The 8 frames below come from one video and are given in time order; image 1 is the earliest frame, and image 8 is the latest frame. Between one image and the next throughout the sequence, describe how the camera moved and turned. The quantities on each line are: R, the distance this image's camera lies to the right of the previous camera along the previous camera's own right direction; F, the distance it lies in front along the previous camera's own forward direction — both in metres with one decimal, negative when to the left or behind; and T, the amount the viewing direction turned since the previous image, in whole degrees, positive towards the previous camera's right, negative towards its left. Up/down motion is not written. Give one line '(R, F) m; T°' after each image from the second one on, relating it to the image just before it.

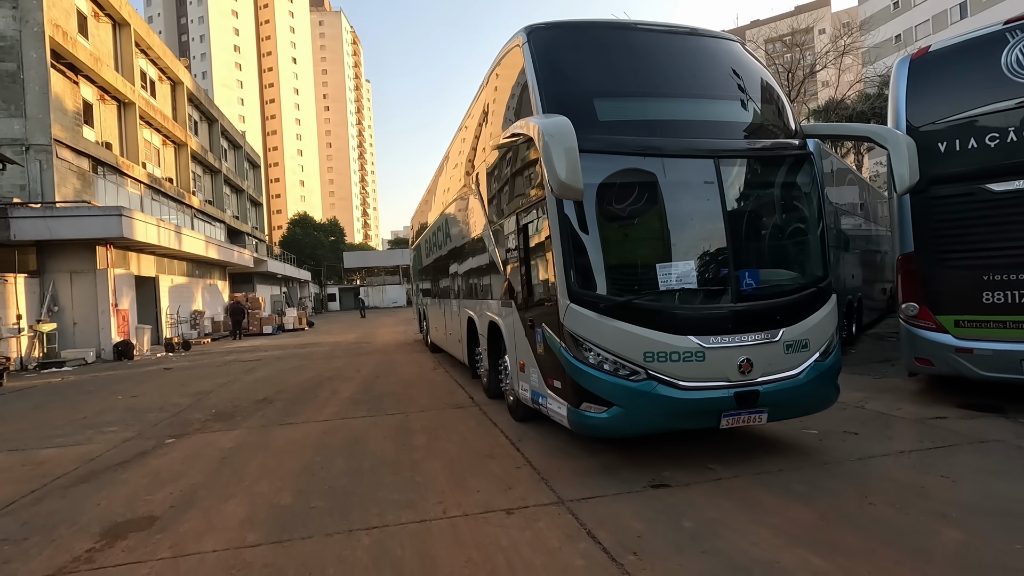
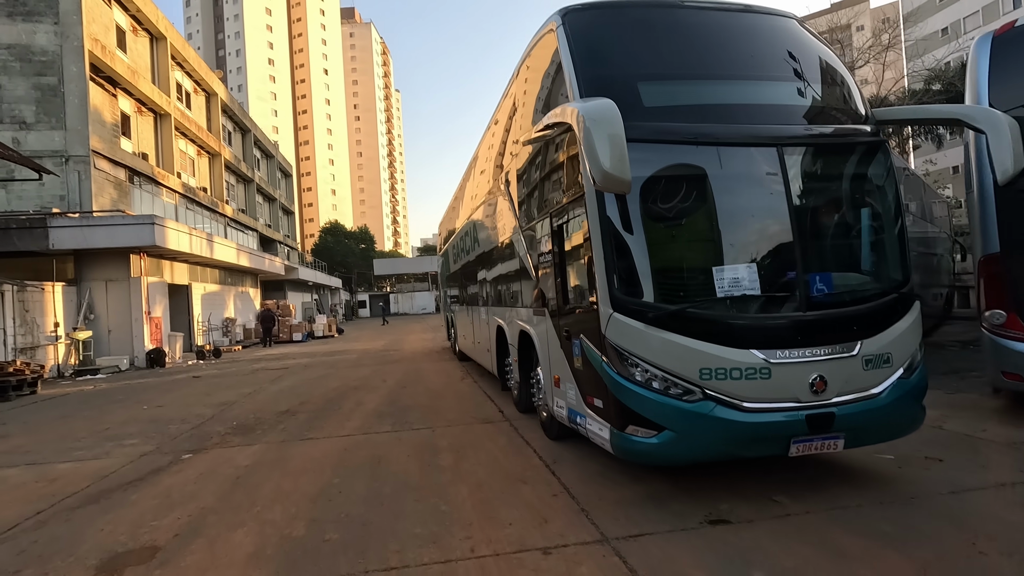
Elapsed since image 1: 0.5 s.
(0.0, +0.5) m; -3°
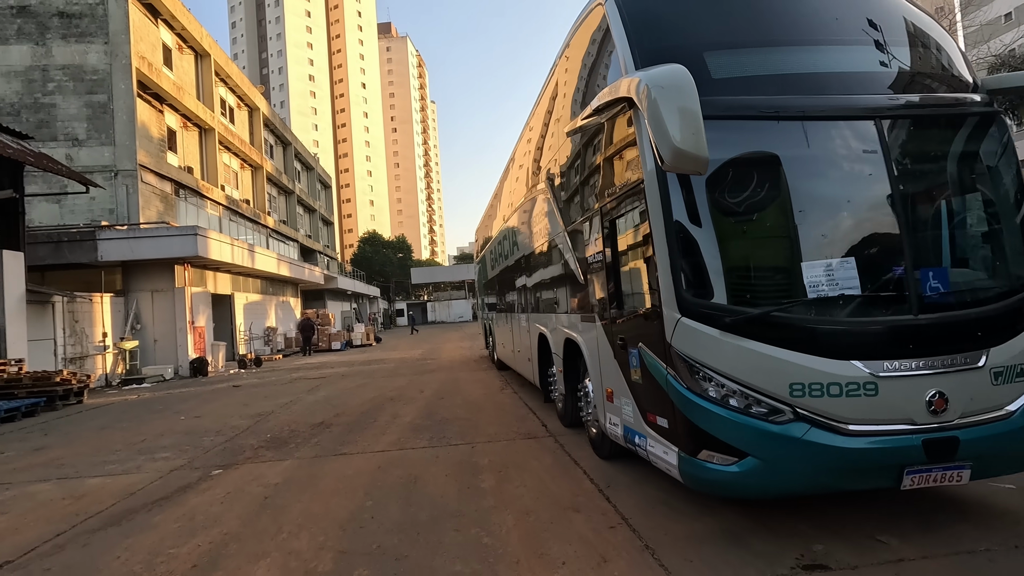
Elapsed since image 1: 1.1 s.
(-0.1, +0.5) m; -4°
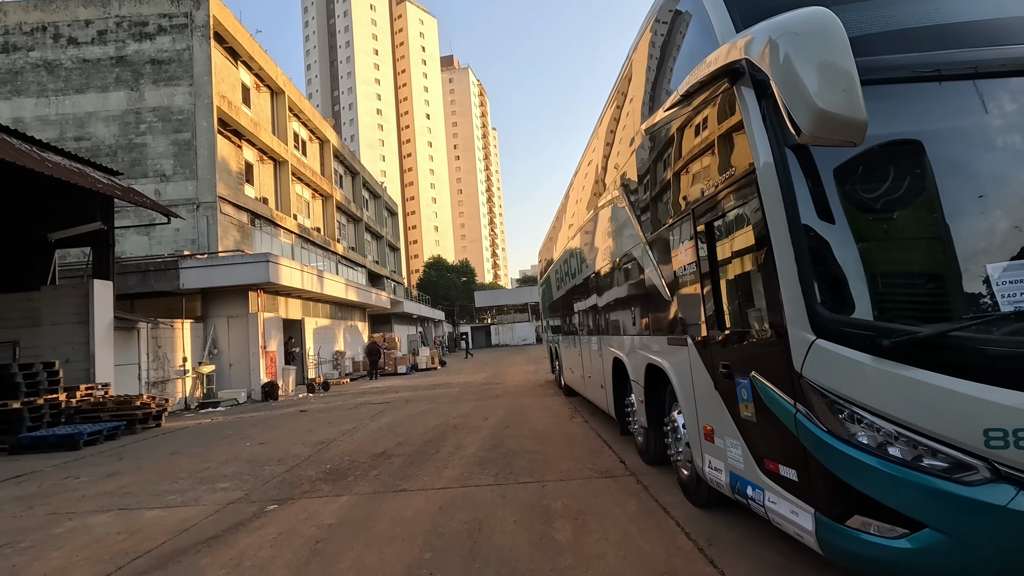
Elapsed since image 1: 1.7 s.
(-0.1, +0.6) m; -7°
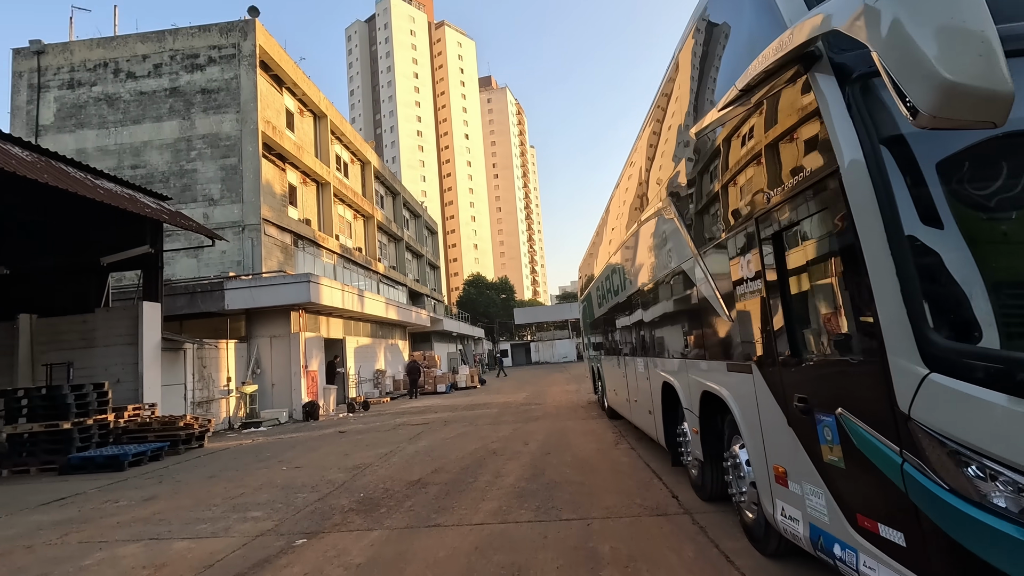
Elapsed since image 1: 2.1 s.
(0.0, +0.4) m; -4°
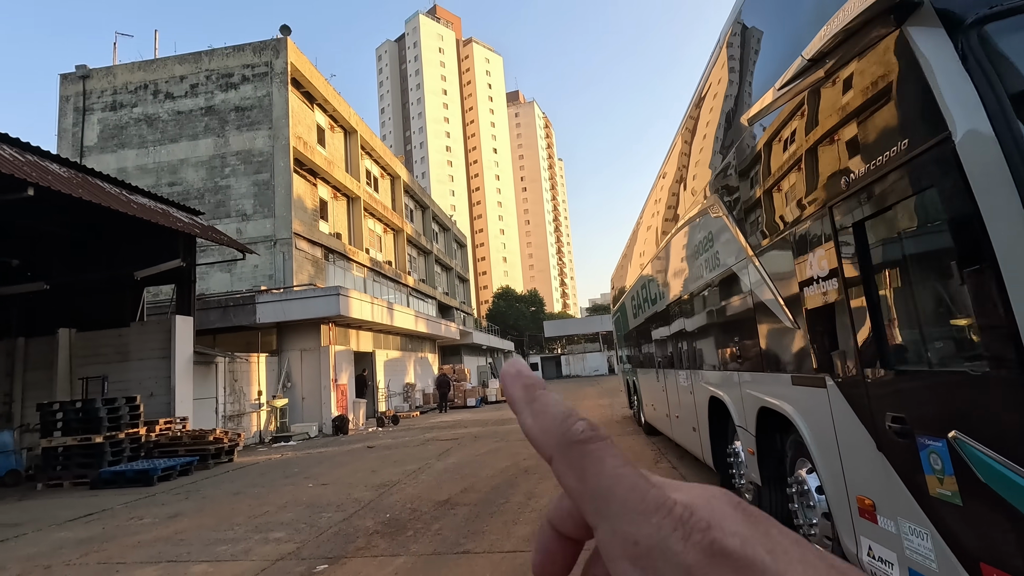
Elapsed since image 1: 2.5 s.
(0.0, +0.4) m; -3°
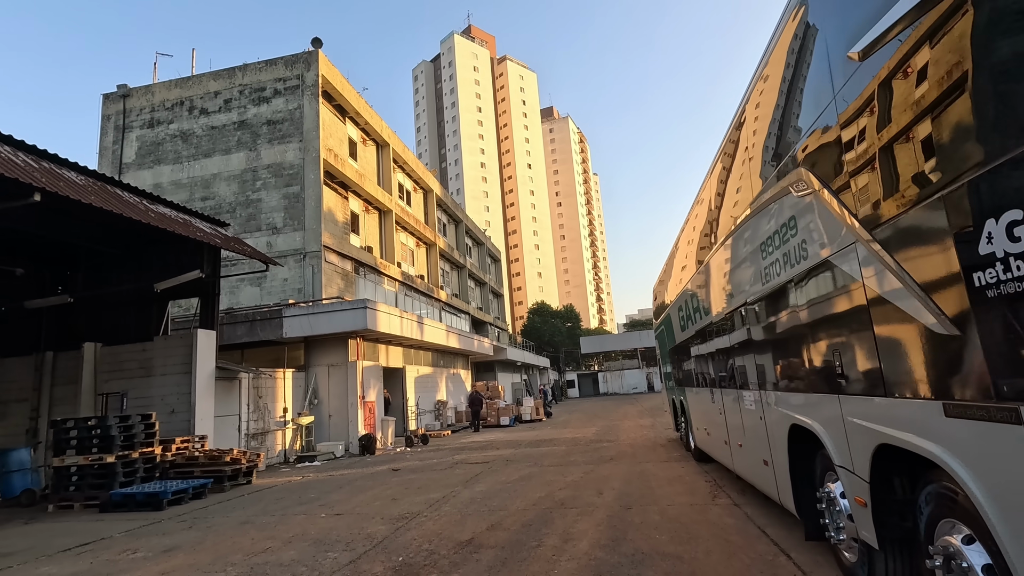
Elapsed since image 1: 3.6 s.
(0.0, +0.9) m; -4°
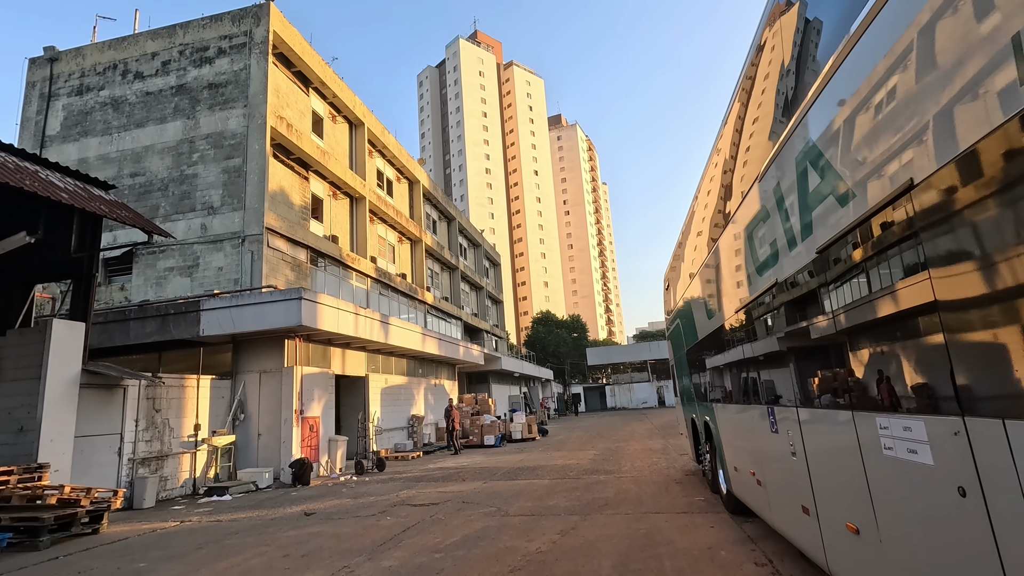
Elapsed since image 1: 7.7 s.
(+0.9, +3.3) m; -1°
